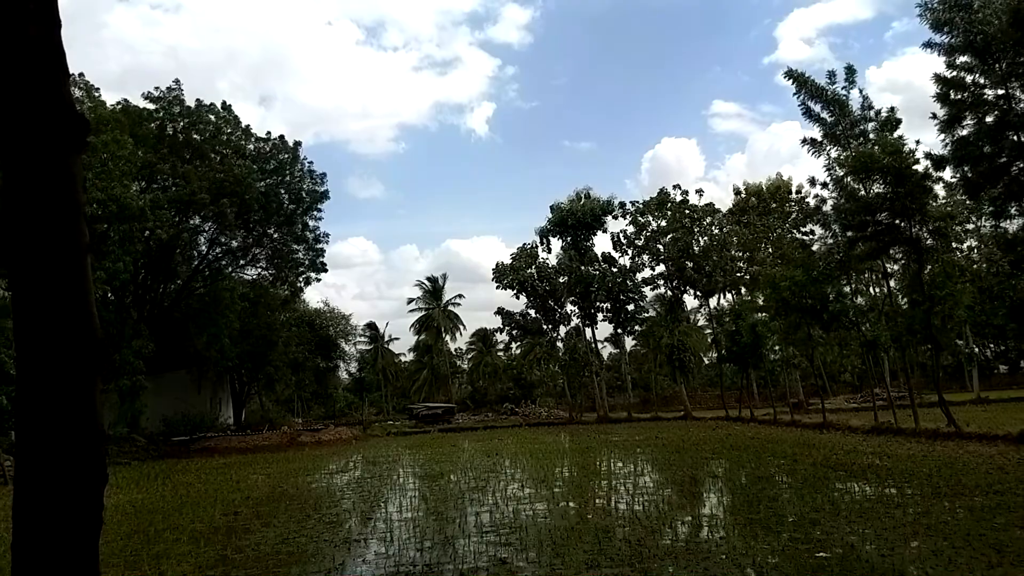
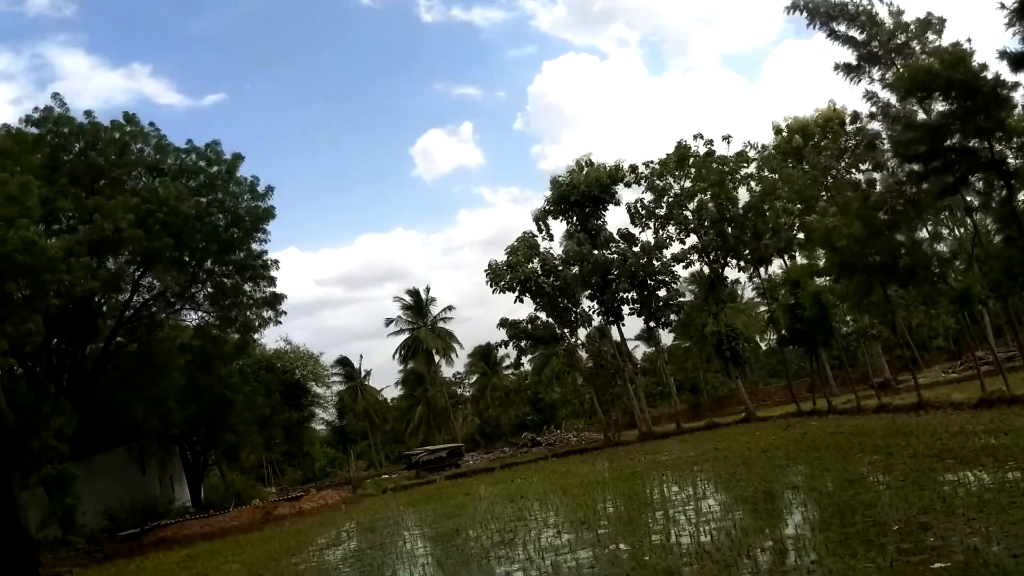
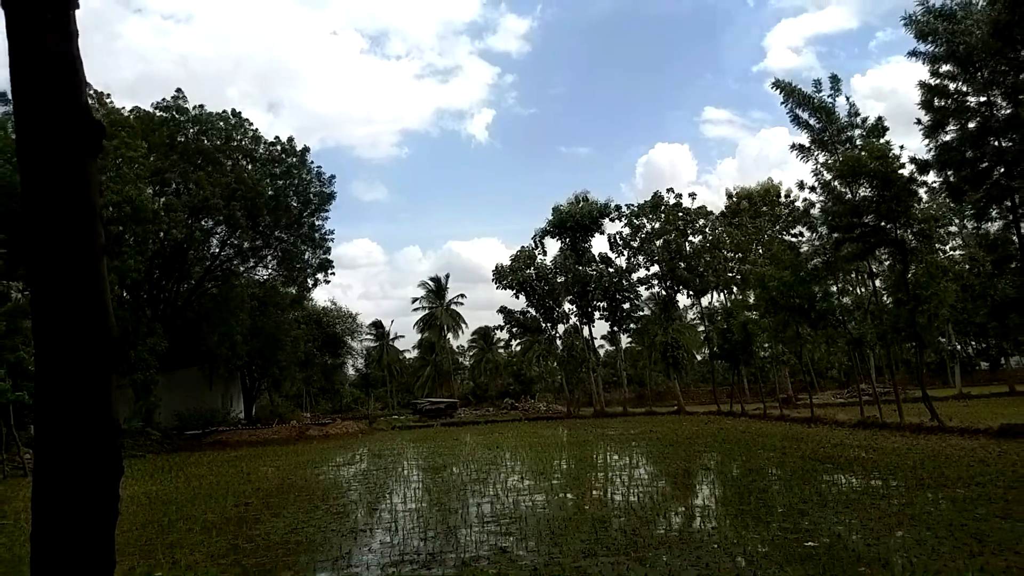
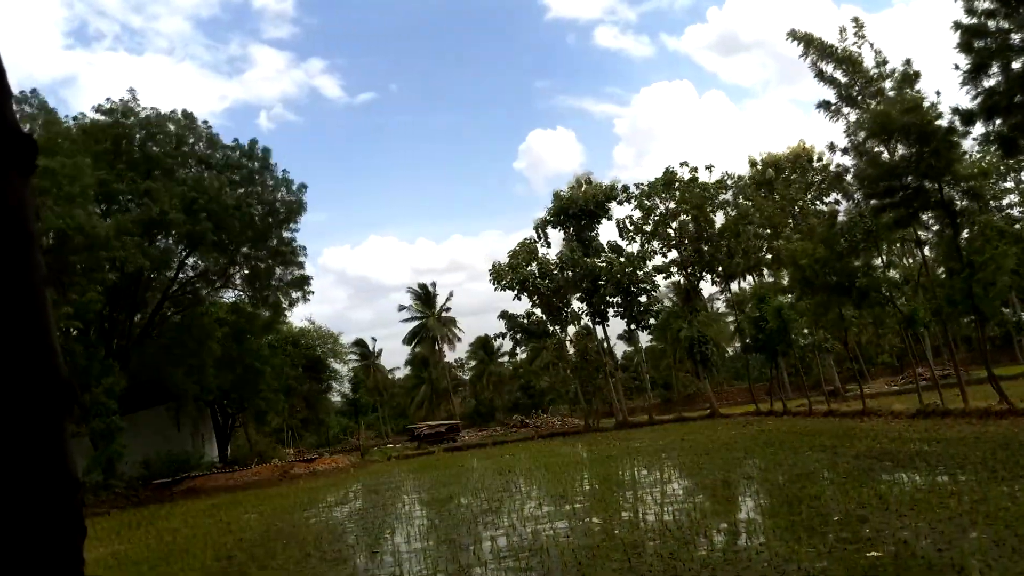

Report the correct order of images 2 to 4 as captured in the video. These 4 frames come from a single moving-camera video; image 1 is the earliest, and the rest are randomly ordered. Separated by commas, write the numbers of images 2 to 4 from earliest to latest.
3, 4, 2
